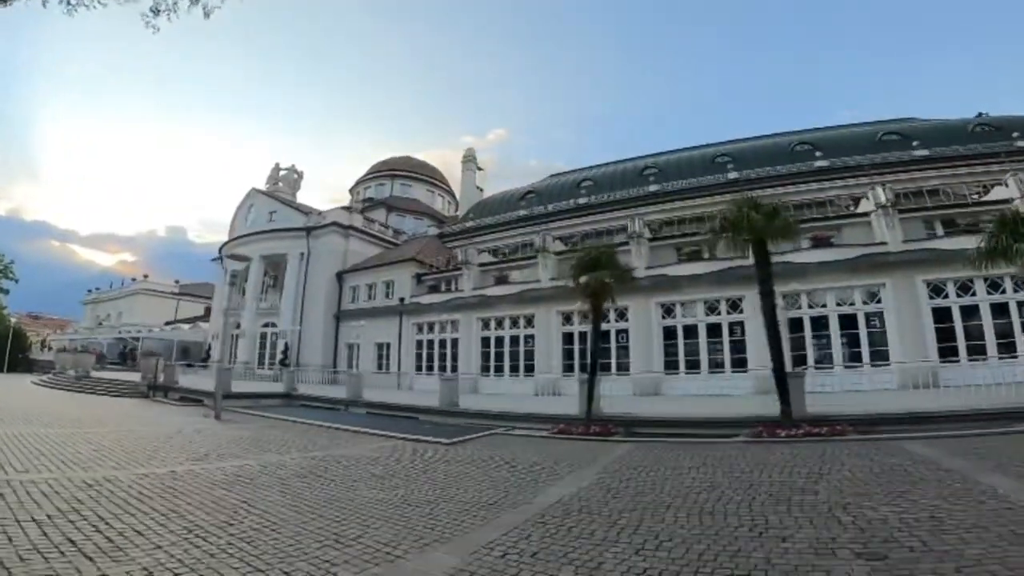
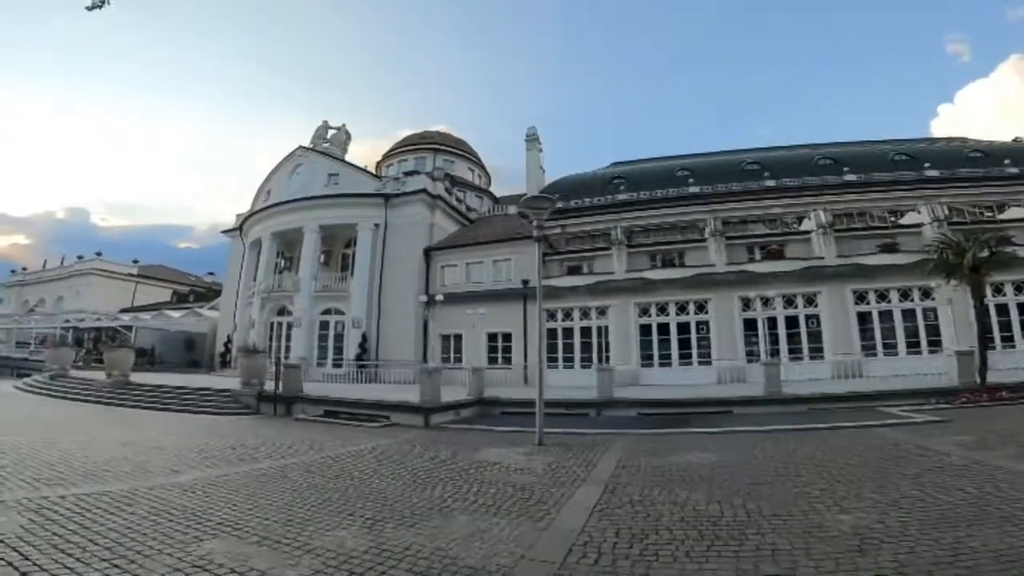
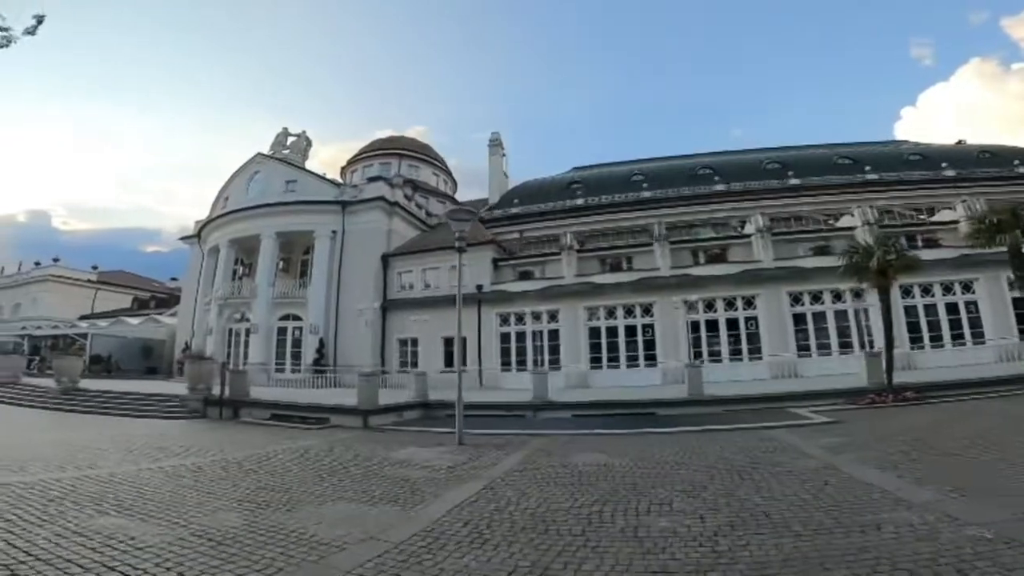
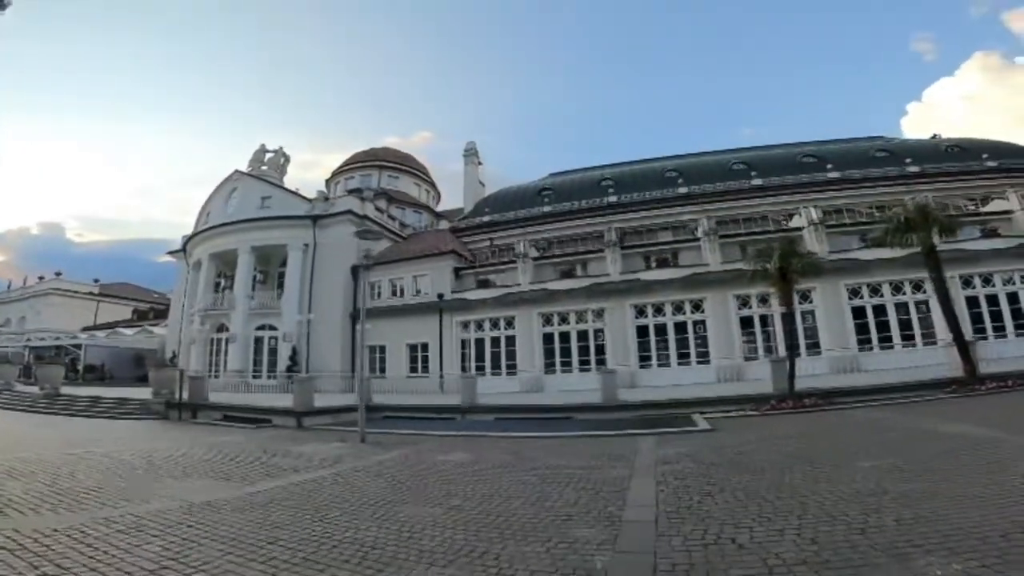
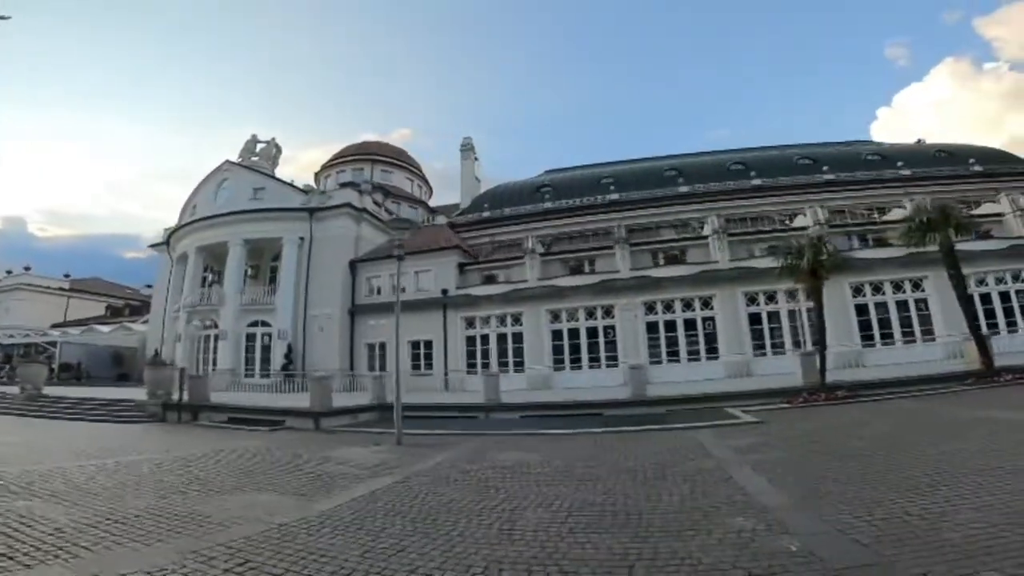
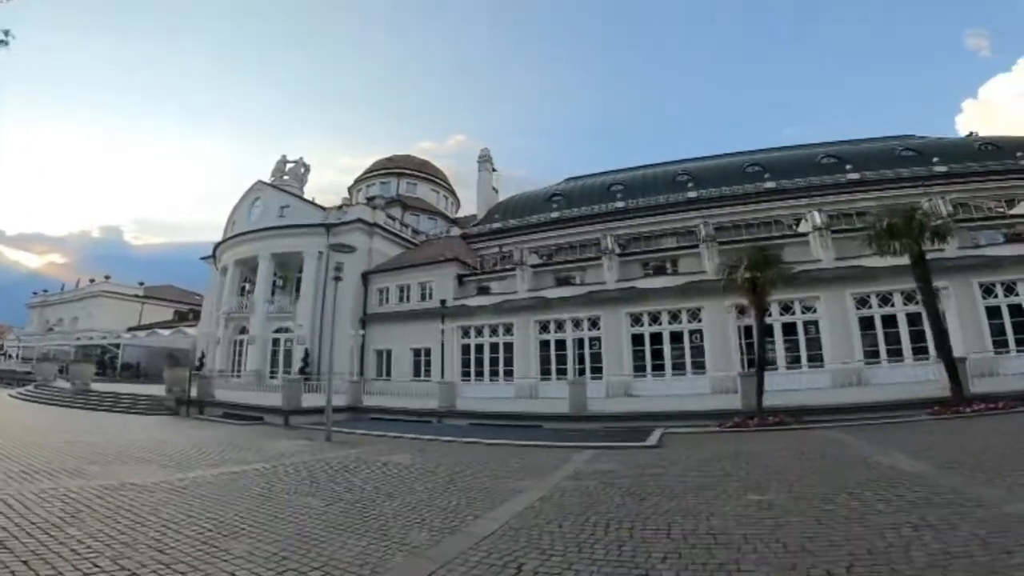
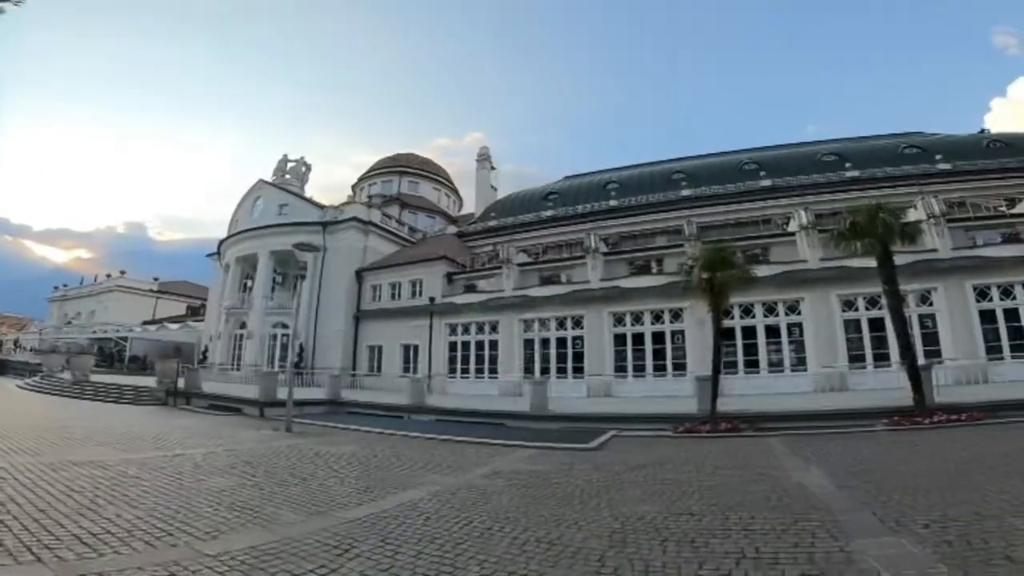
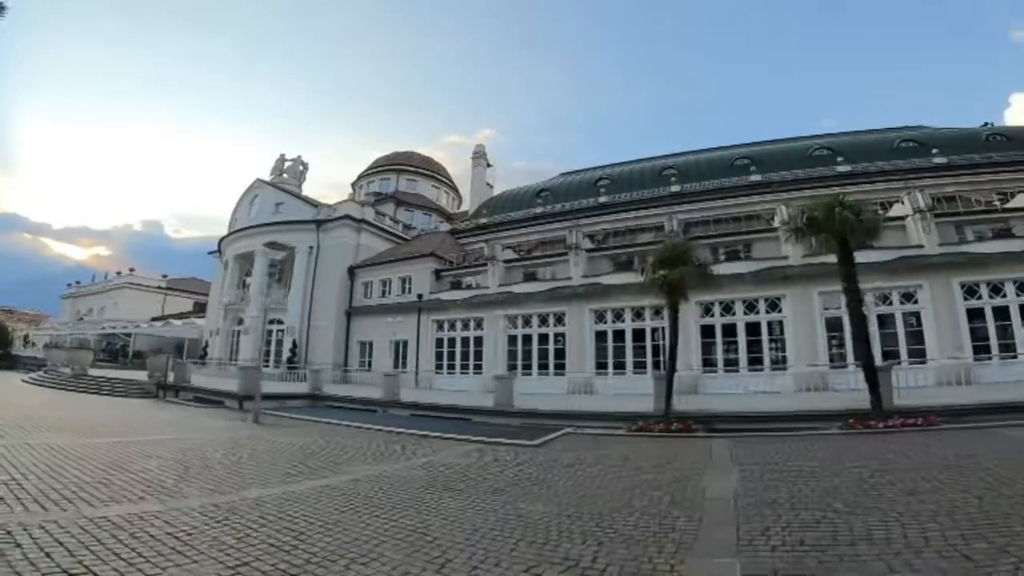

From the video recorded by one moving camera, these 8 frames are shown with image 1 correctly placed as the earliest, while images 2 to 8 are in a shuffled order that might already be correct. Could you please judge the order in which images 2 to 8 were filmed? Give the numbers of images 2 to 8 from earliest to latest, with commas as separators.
8, 7, 6, 4, 5, 3, 2
